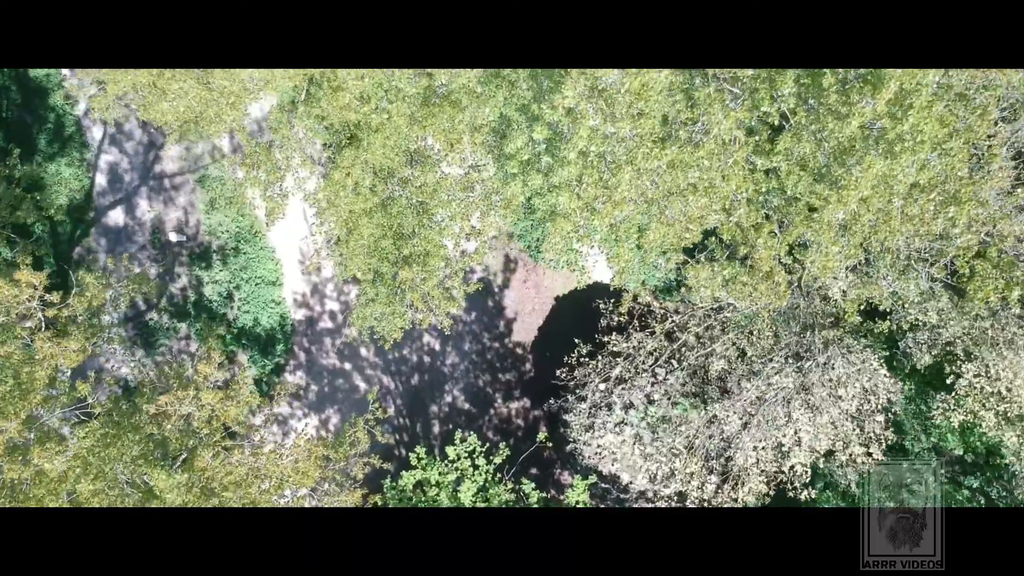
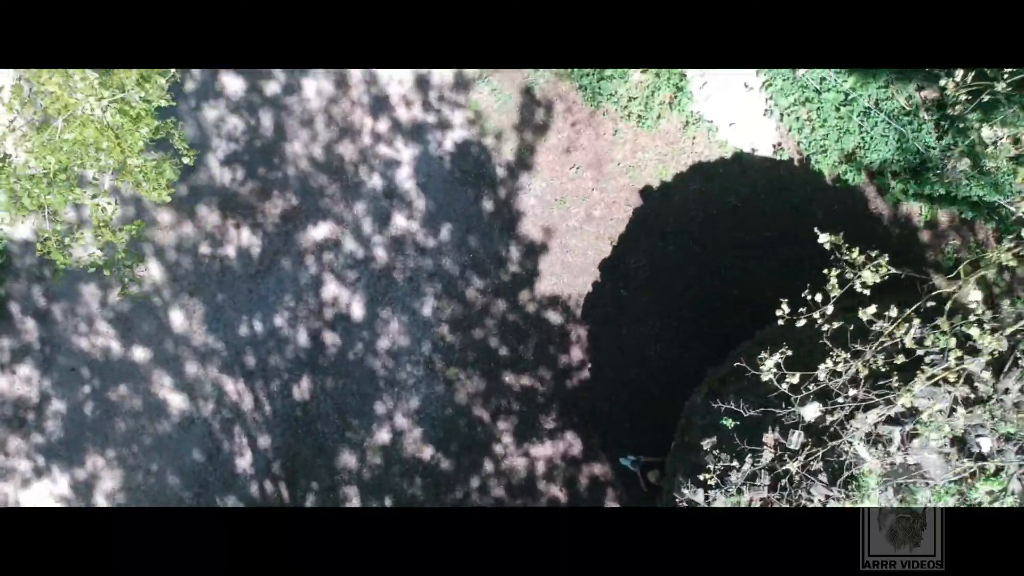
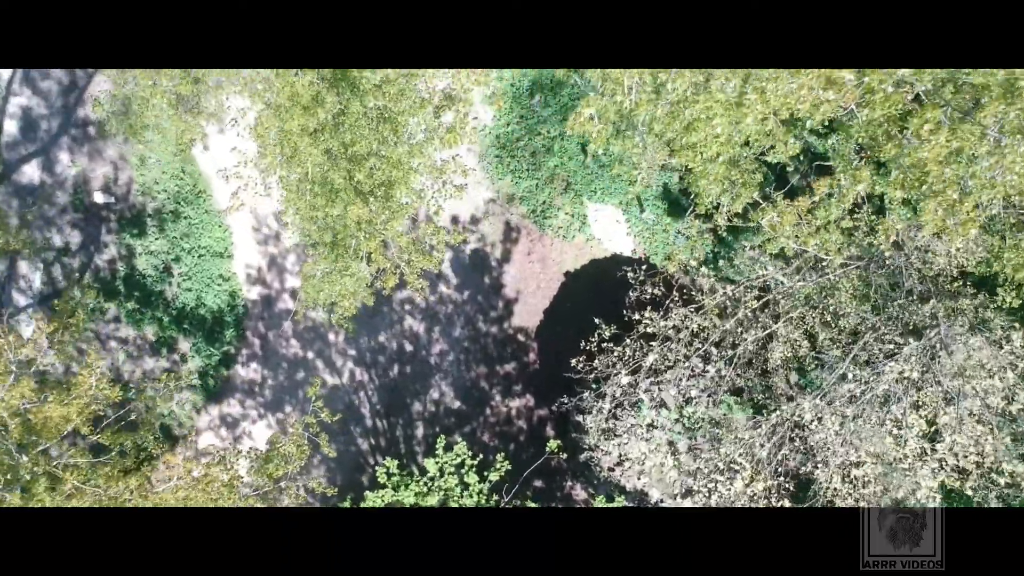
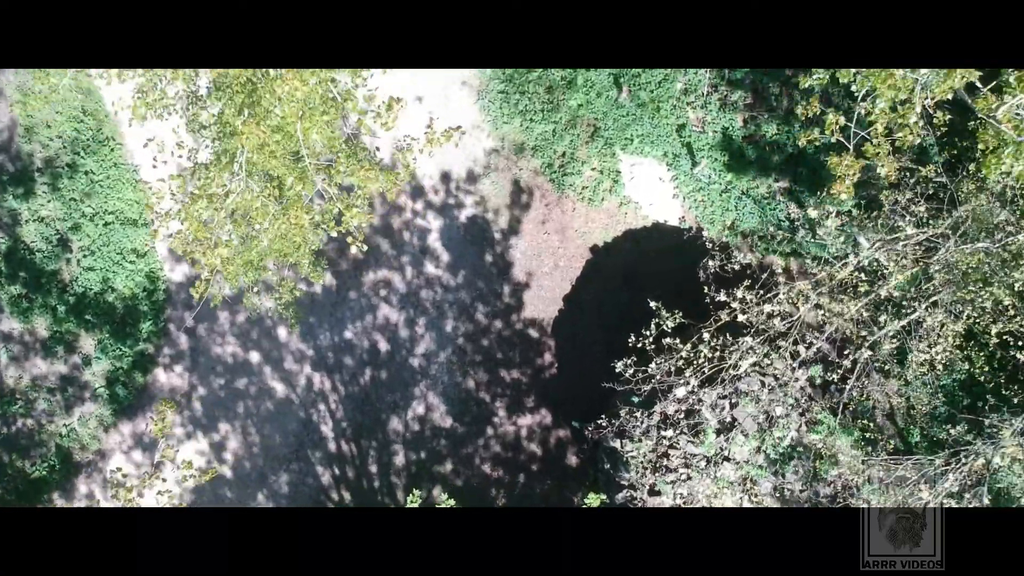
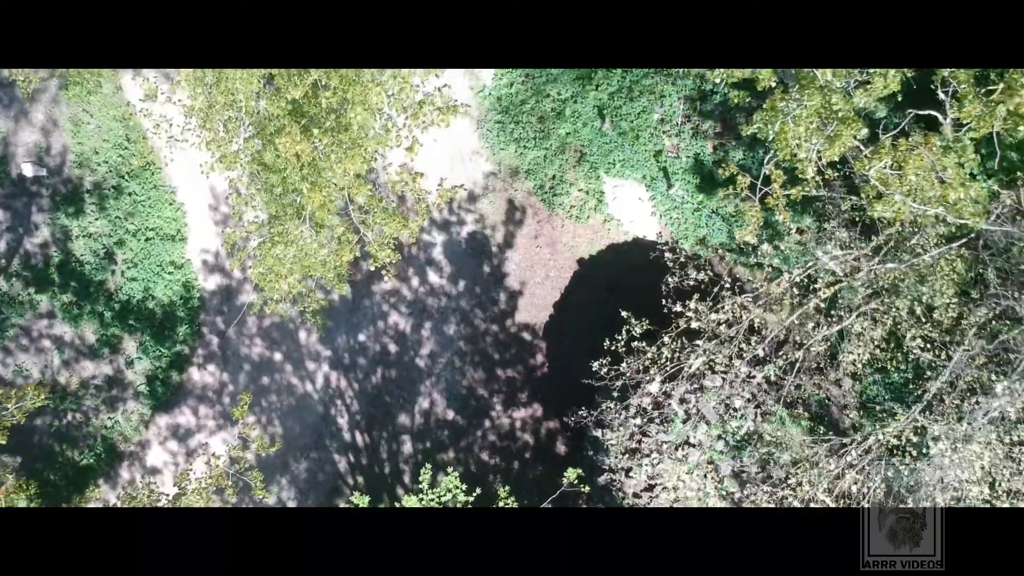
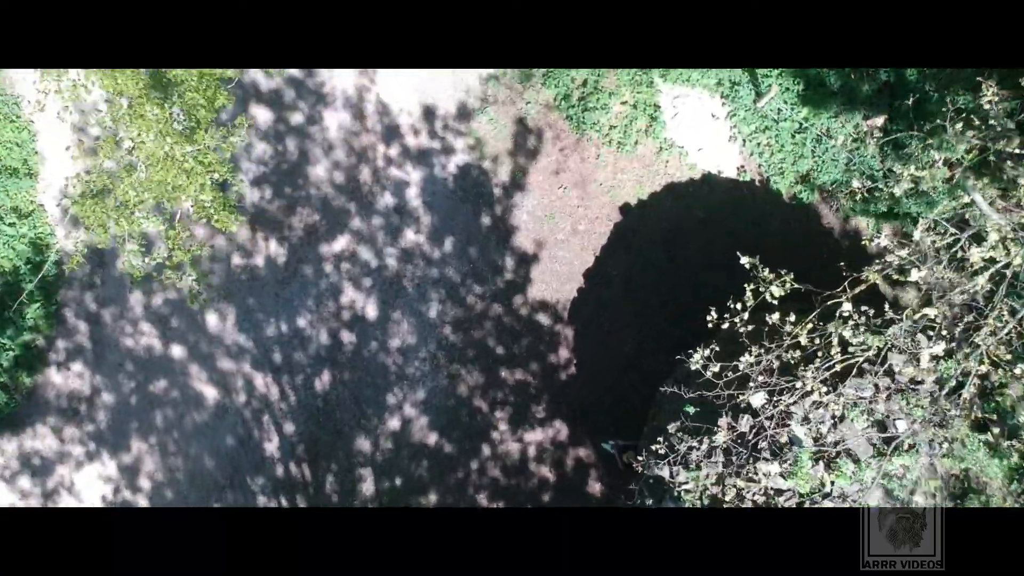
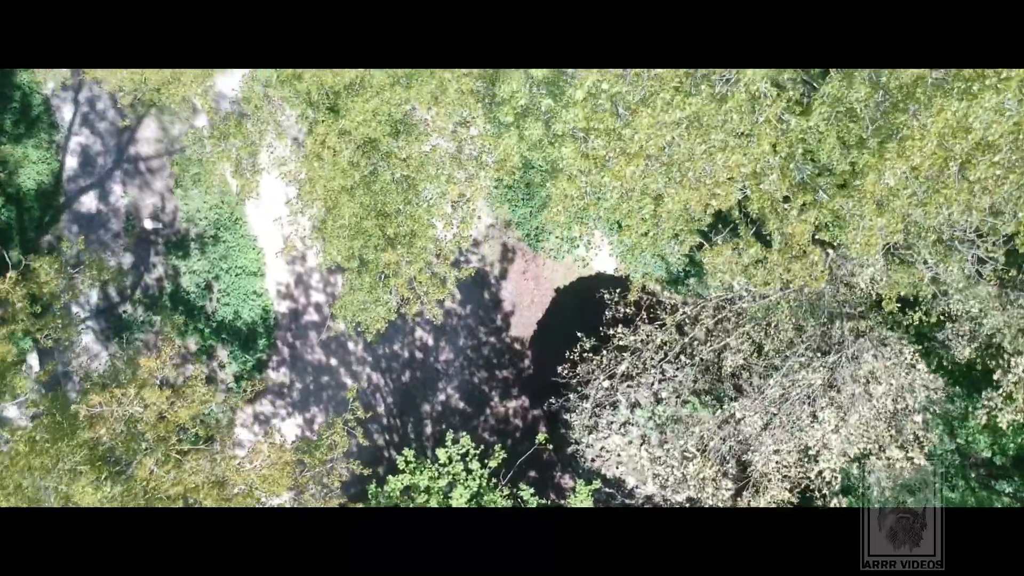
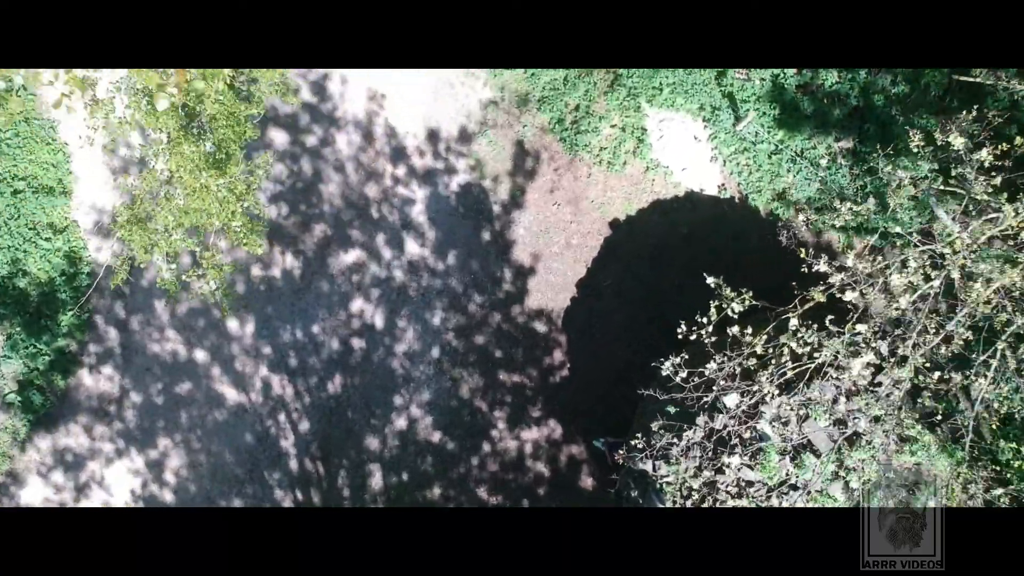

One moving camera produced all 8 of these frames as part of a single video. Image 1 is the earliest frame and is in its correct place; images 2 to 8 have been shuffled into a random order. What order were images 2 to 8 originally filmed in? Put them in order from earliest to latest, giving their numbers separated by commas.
7, 3, 5, 4, 8, 6, 2
